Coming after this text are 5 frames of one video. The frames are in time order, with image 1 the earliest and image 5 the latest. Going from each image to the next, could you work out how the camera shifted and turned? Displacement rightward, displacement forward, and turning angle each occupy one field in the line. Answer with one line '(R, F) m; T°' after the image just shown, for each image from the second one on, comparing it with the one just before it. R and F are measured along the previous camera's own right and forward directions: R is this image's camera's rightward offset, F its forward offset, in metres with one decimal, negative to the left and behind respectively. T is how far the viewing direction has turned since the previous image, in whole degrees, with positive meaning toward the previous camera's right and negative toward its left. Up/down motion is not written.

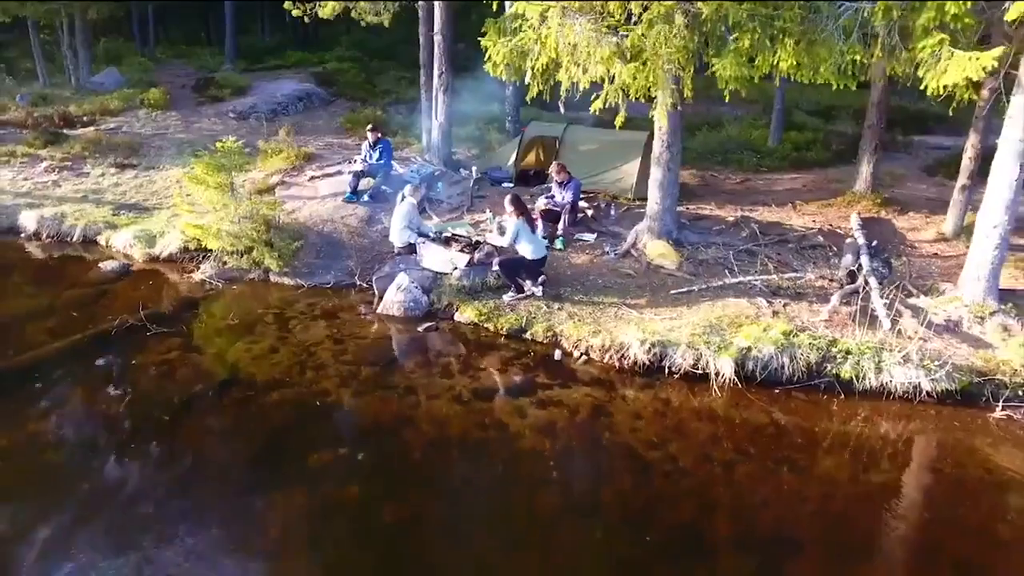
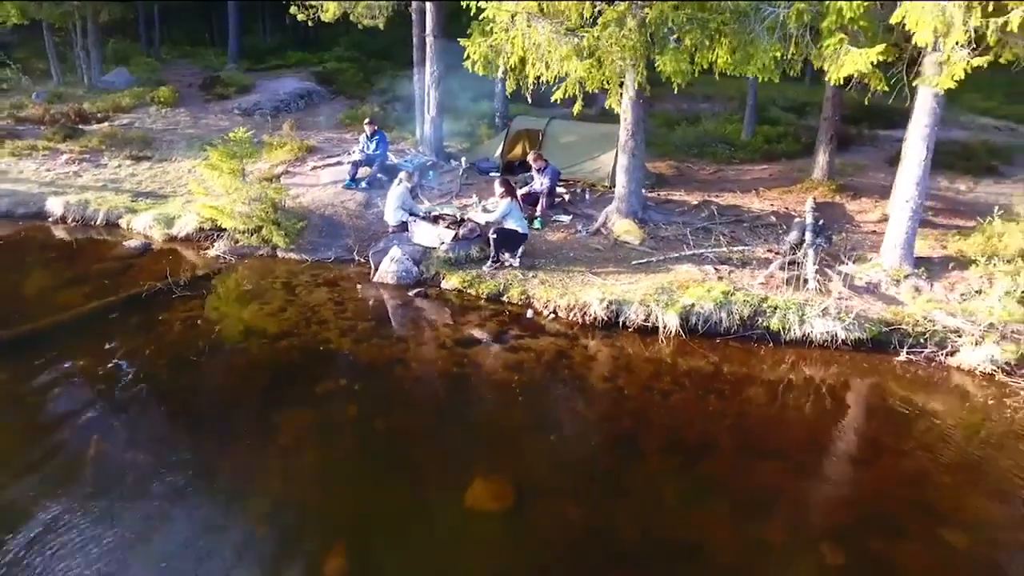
(+0.3, -1.1) m; 0°
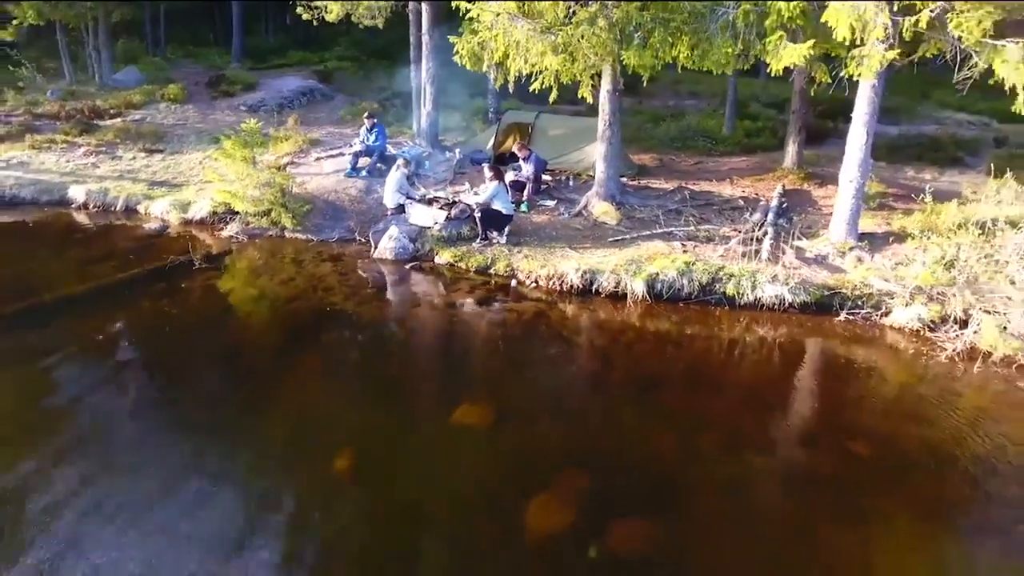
(+0.2, -1.0) m; 0°
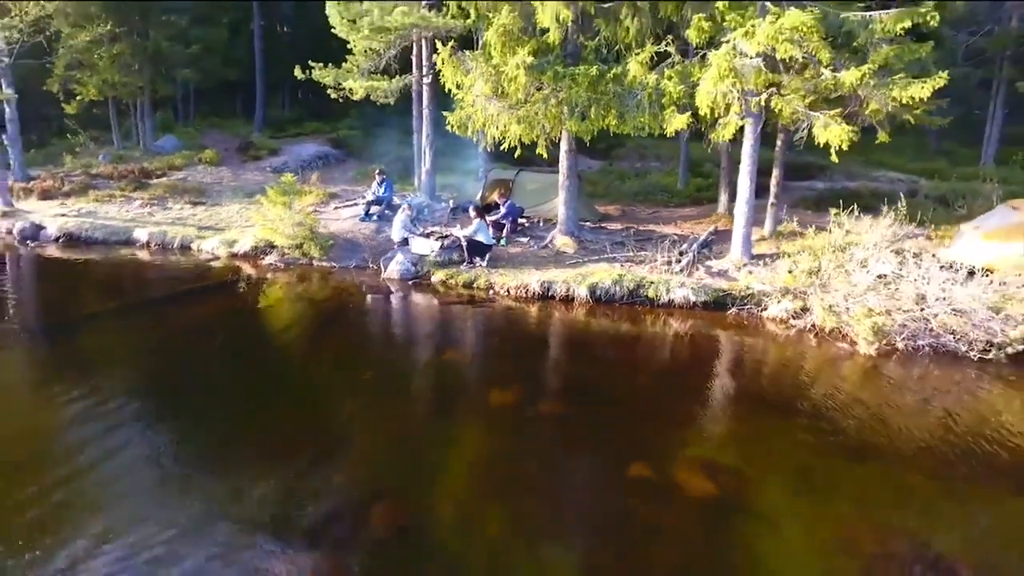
(+0.4, -3.0) m; 0°
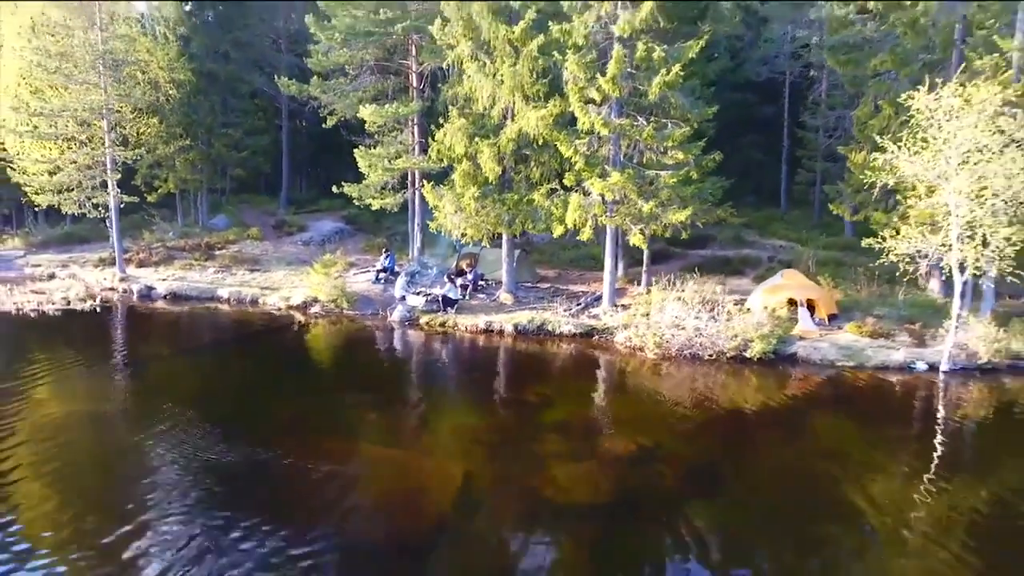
(+1.1, -8.2) m; +1°
